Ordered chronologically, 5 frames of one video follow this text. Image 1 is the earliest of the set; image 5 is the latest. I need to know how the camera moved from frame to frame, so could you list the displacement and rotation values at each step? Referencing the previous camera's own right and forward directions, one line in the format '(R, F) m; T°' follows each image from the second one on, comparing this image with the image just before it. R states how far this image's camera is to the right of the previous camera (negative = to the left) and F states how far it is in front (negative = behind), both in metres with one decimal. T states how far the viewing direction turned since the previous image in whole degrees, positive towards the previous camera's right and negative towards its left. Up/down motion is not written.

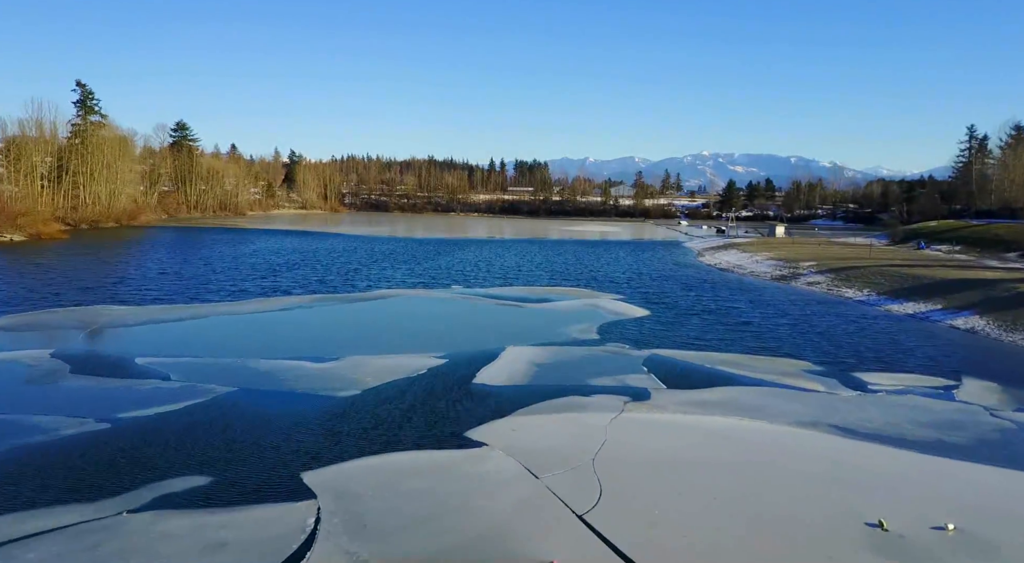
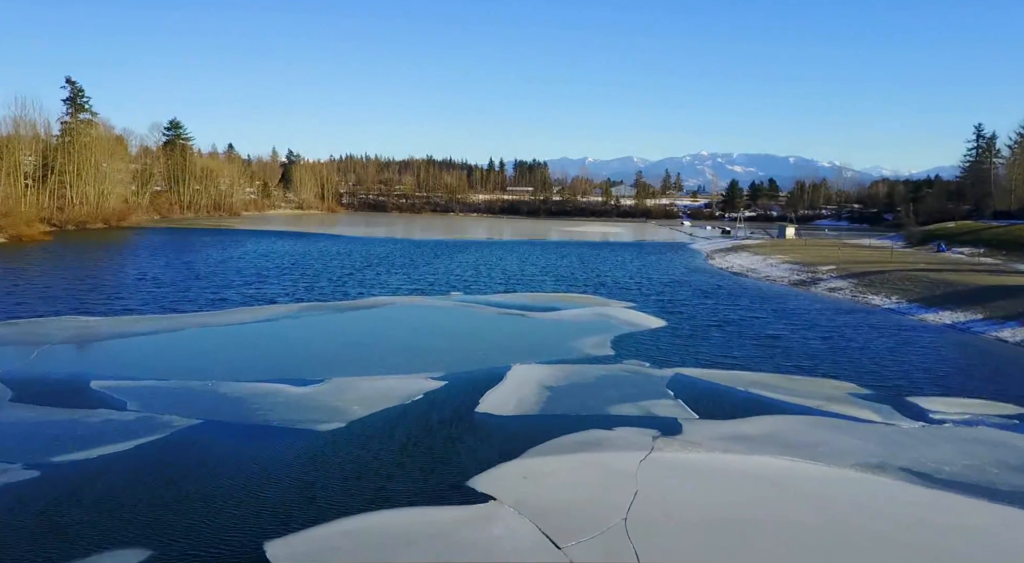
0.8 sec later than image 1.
(-0.2, +1.9) m; 0°
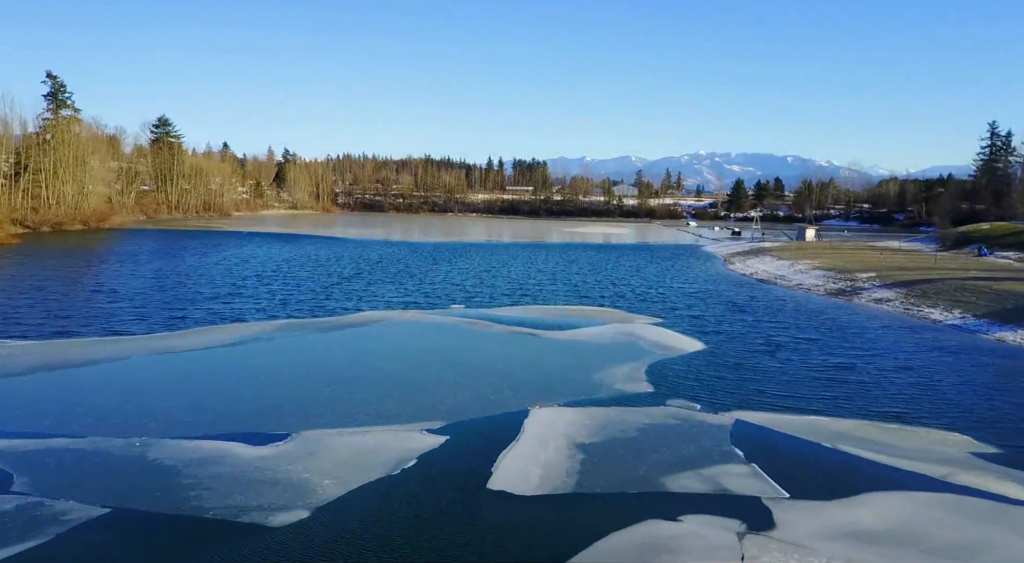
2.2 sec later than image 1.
(-0.3, +3.2) m; 0°
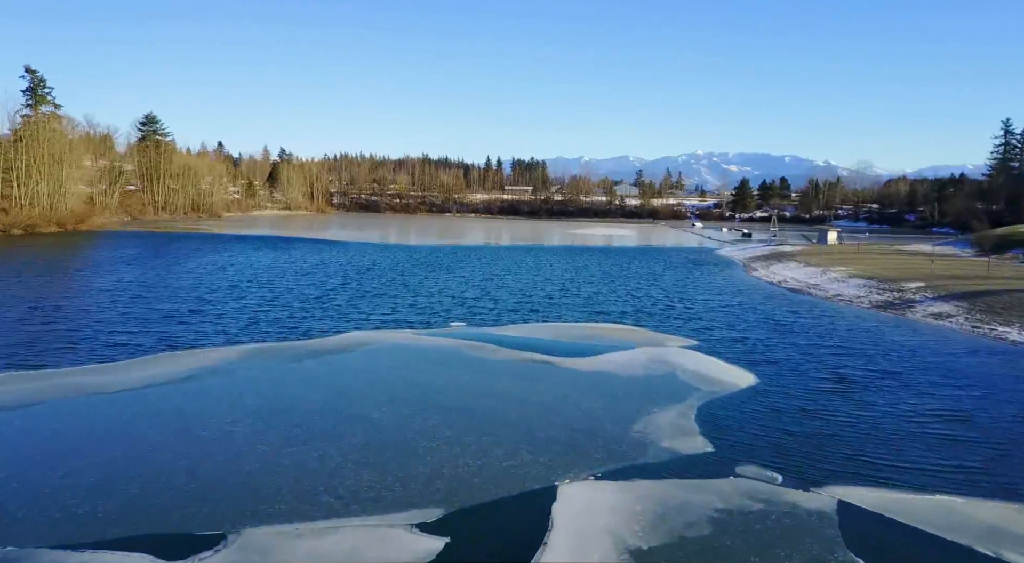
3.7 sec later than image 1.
(-0.3, +3.2) m; 0°
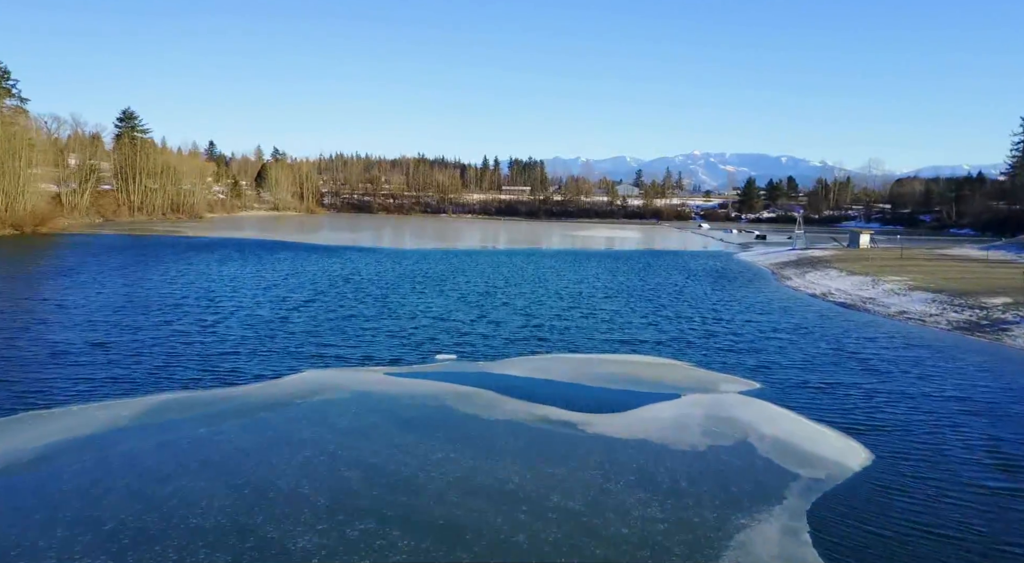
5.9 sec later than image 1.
(-0.1, +4.6) m; 0°
